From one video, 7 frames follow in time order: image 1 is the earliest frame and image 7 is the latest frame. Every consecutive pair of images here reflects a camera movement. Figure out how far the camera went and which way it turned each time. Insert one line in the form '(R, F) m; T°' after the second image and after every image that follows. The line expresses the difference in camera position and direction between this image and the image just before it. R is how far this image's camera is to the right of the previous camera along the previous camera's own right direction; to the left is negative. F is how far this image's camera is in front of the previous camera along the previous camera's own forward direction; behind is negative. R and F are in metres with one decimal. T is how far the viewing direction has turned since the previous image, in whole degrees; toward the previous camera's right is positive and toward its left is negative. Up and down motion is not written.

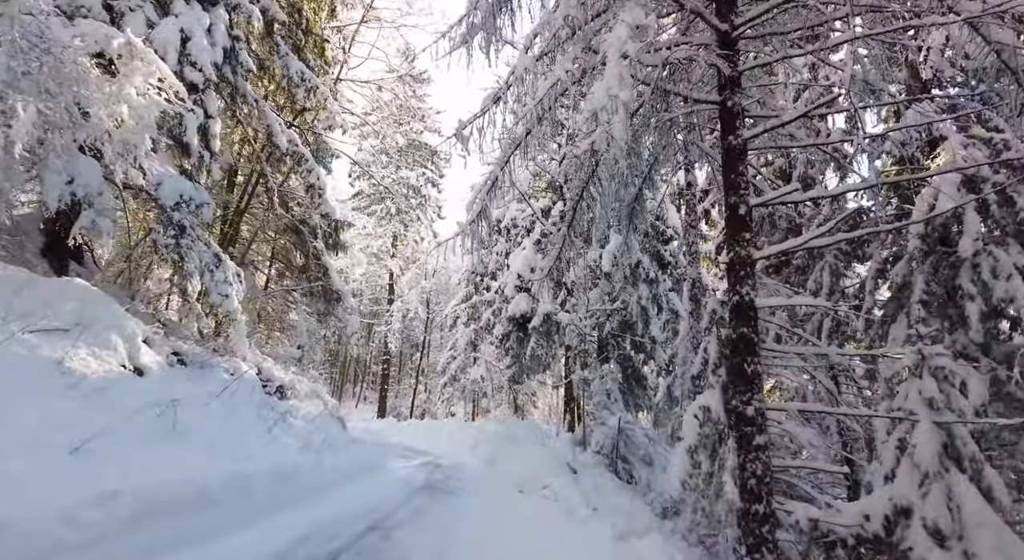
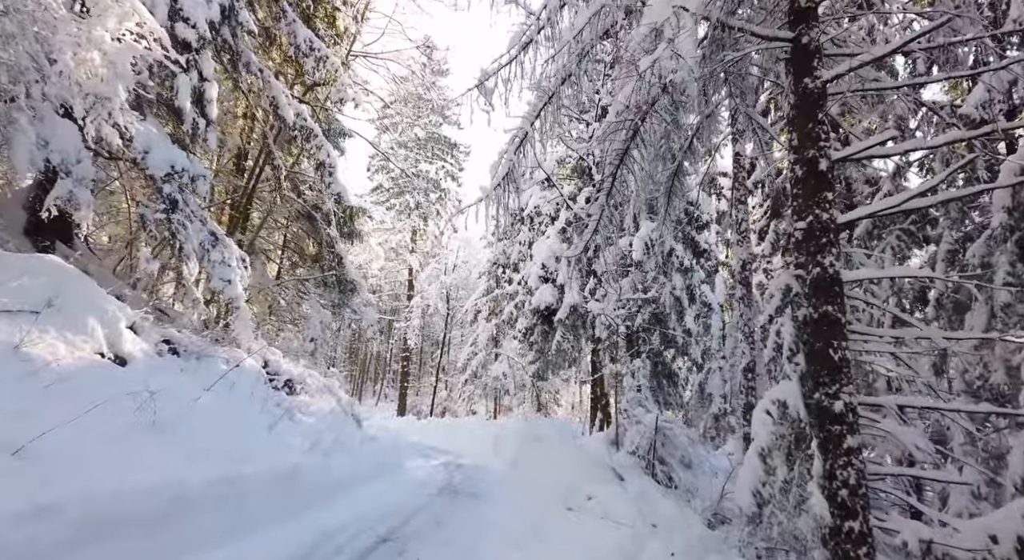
(-0.1, +0.8) m; -2°
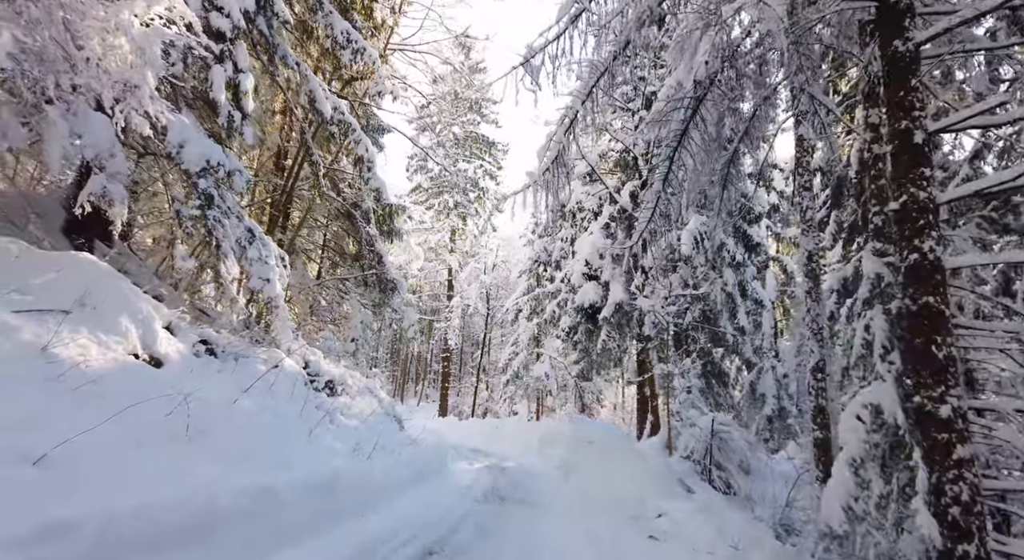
(-0.1, +0.4) m; -4°
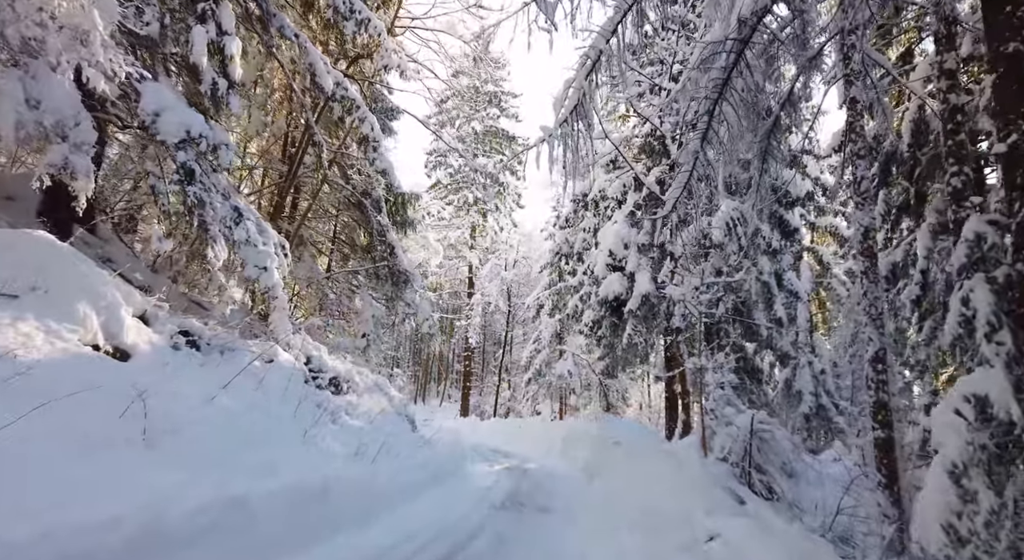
(+0.1, +0.7) m; -2°
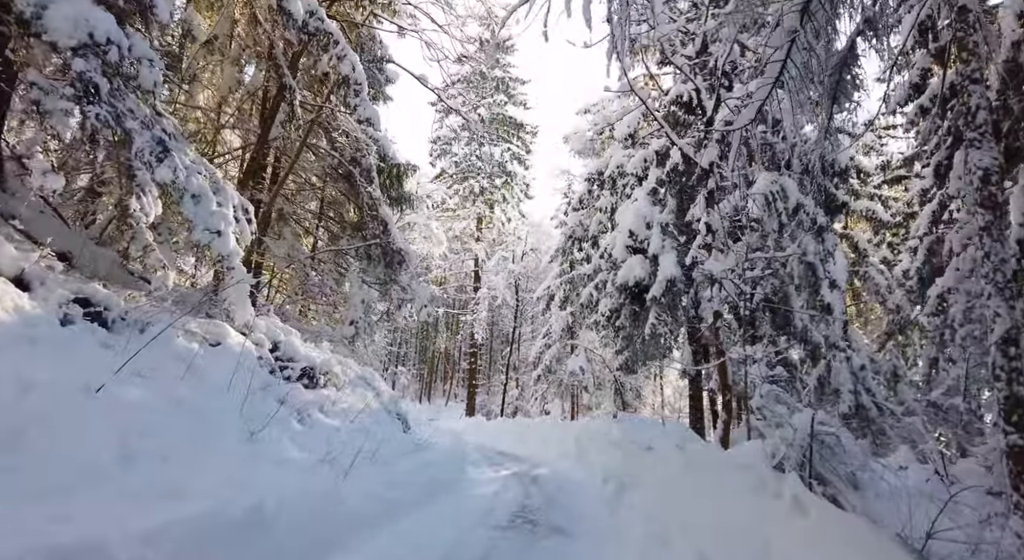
(0.0, +1.3) m; -1°
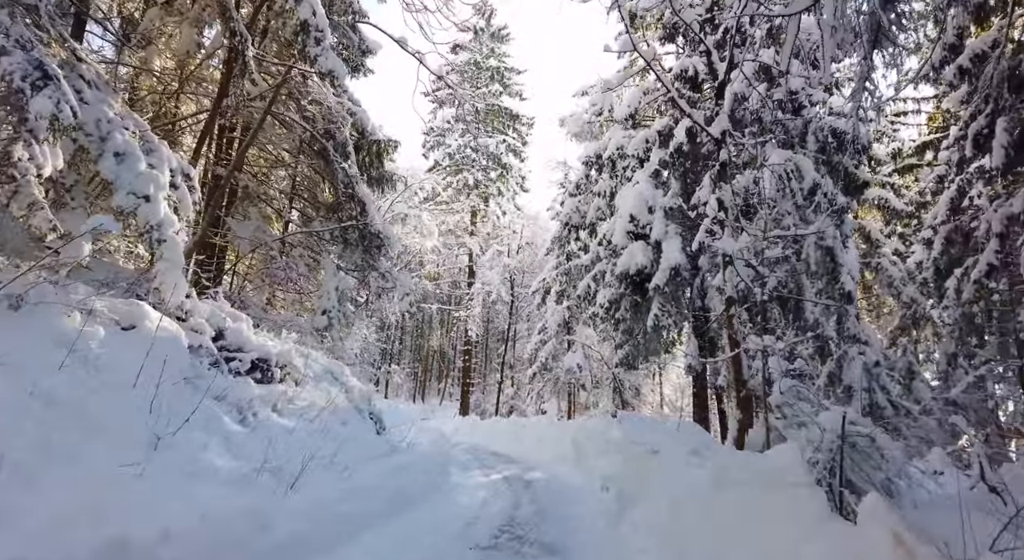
(+0.1, +0.9) m; 0°
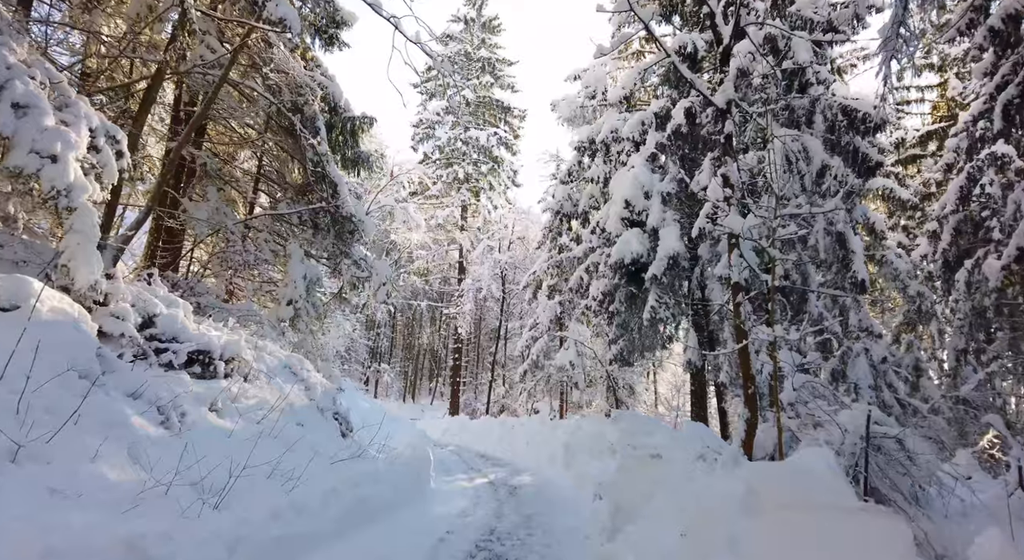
(+0.1, +0.7) m; +1°
